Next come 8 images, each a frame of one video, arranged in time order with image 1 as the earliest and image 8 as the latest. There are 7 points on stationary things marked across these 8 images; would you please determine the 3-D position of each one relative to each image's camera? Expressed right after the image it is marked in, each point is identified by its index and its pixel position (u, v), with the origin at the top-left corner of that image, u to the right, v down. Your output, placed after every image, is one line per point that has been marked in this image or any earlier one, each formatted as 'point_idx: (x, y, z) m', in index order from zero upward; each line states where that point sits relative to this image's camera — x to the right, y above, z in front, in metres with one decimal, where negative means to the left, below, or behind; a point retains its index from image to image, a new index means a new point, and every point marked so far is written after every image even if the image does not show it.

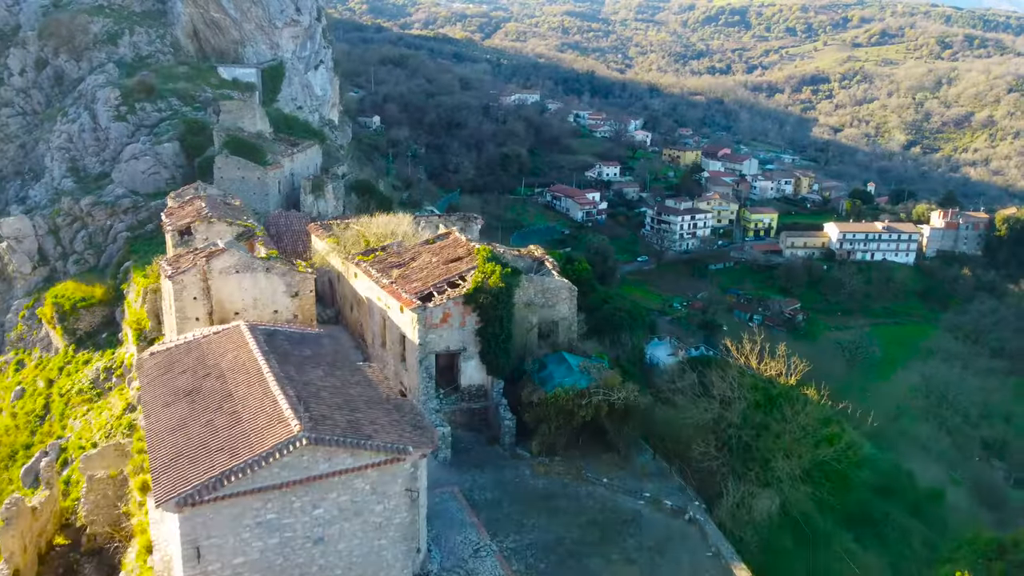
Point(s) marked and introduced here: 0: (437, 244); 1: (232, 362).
0: (-1.3, +0.7, +14.2) m
1: (-2.9, -0.8, +8.5) m
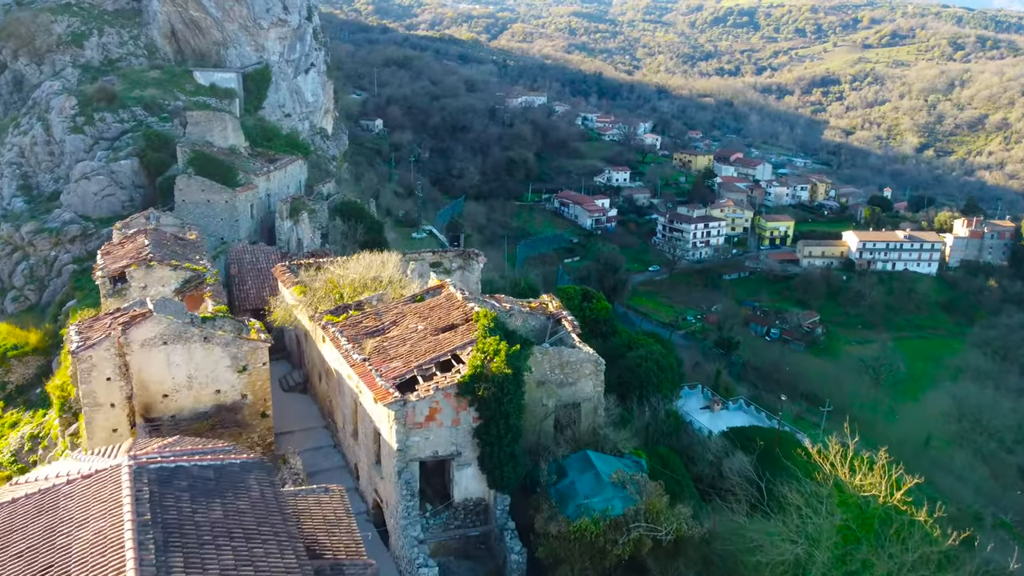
0: (-1.2, -0.2, +11.2) m
1: (-2.8, -1.7, +5.5) m
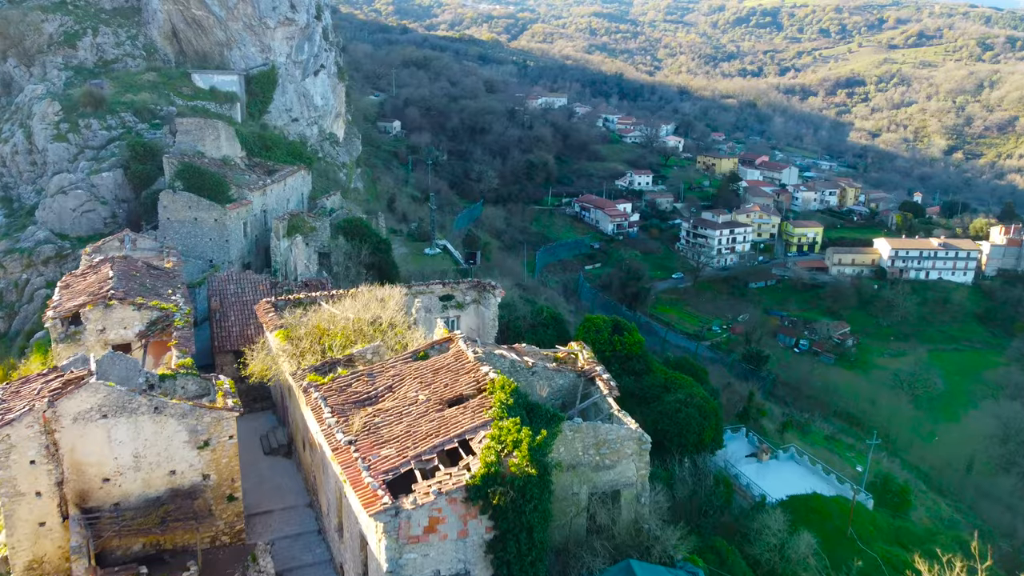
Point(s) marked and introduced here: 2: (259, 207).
0: (-0.9, -0.8, +9.1) m
1: (-2.7, -2.3, +3.5) m
2: (-5.7, +1.8, +18.5) m
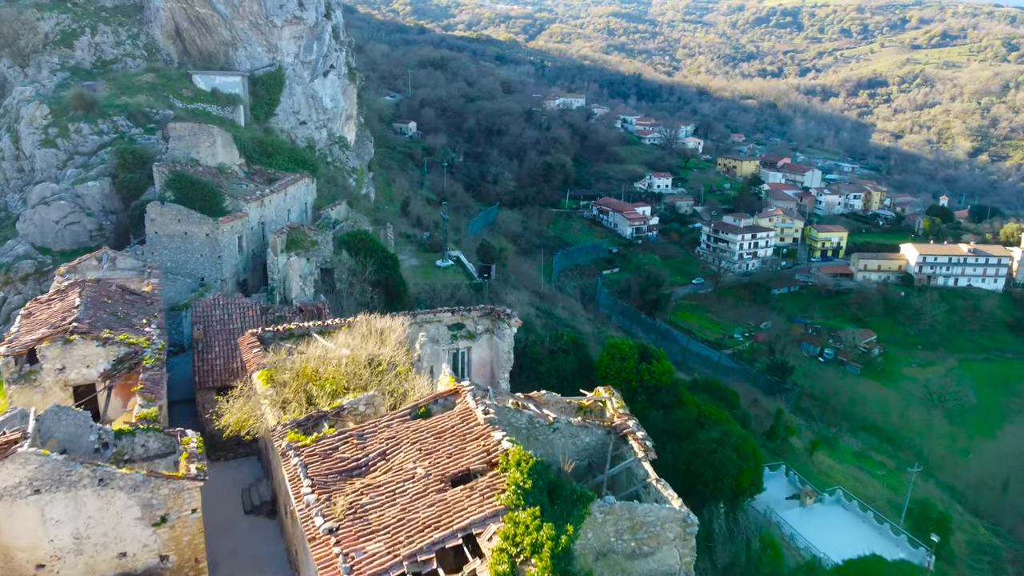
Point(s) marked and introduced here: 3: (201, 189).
0: (-0.8, -1.2, +7.6) m
1: (-2.7, -2.7, +2.0) m
2: (-5.4, +1.4, +17.1) m
3: (-6.3, +2.0, +16.4) m
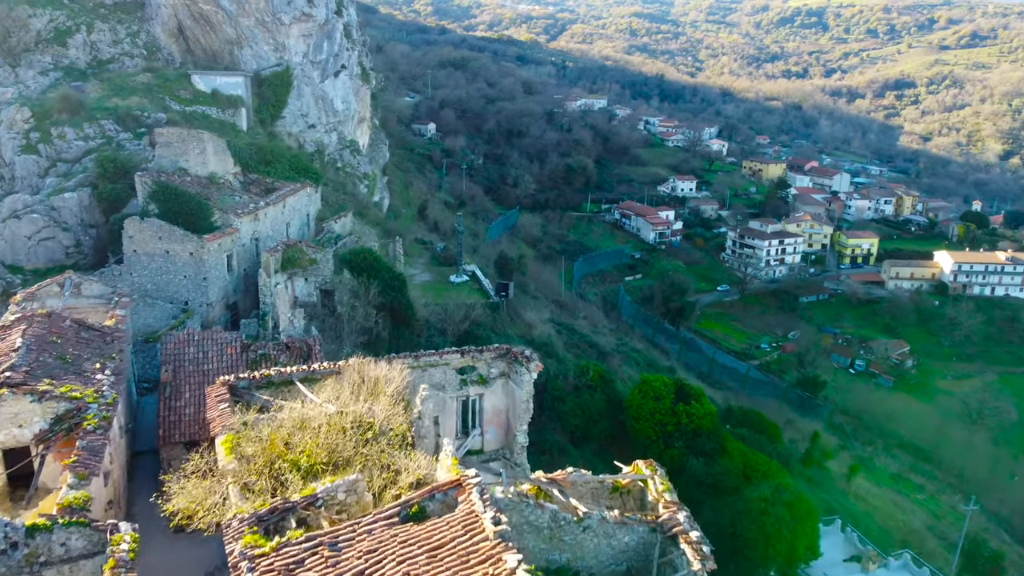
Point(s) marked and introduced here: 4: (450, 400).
0: (-0.6, -1.7, +5.9) m
1: (-2.7, -3.2, +0.3) m
2: (-5.0, +1.0, +15.4) m
3: (-5.9, +1.6, +14.8) m
4: (-0.8, -1.4, +10.2) m
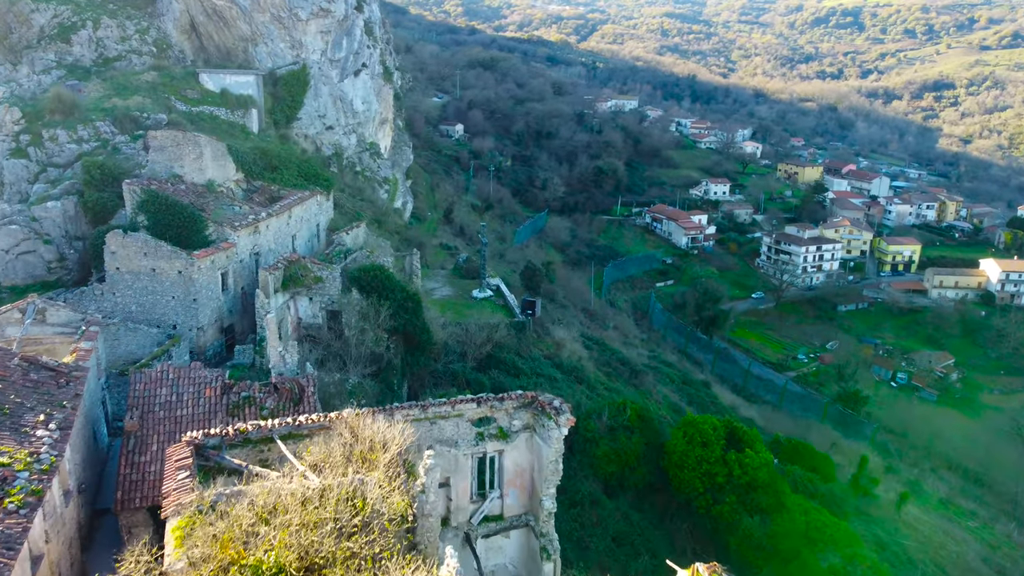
0: (-0.5, -2.1, +4.2) m
1: (-2.8, -3.5, -1.3) m
2: (-4.5, +0.6, +13.9) m
3: (-5.5, +1.2, +13.3) m
4: (-0.5, -1.8, +8.6) m
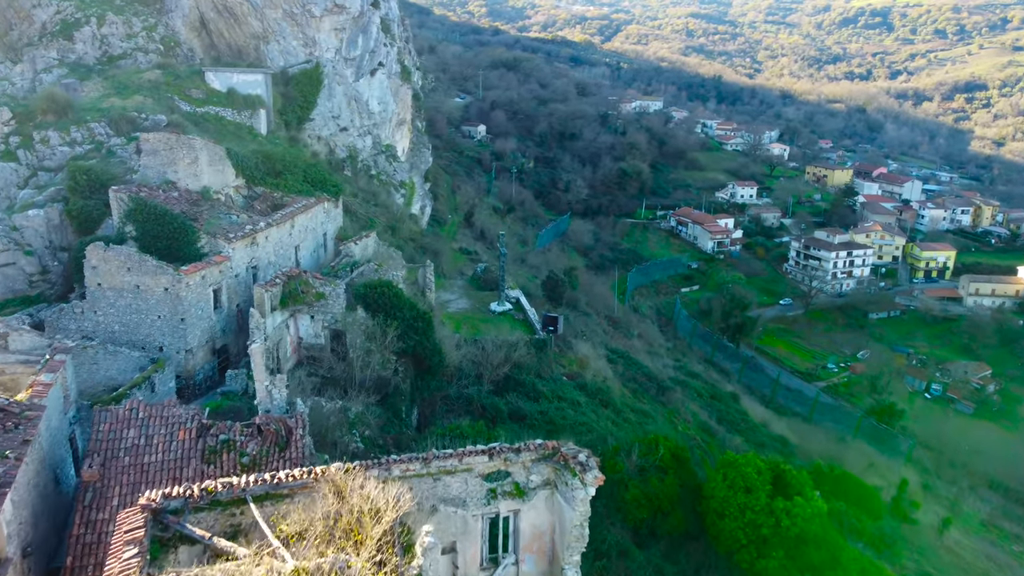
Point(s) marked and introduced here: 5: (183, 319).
0: (-0.5, -2.4, +2.9) m
1: (-2.9, -3.8, -2.5) m
2: (-4.2, +0.4, +12.8) m
3: (-5.1, +1.0, +12.2) m
4: (-0.4, -2.1, +7.3) m
5: (-4.5, -0.4, +11.3) m
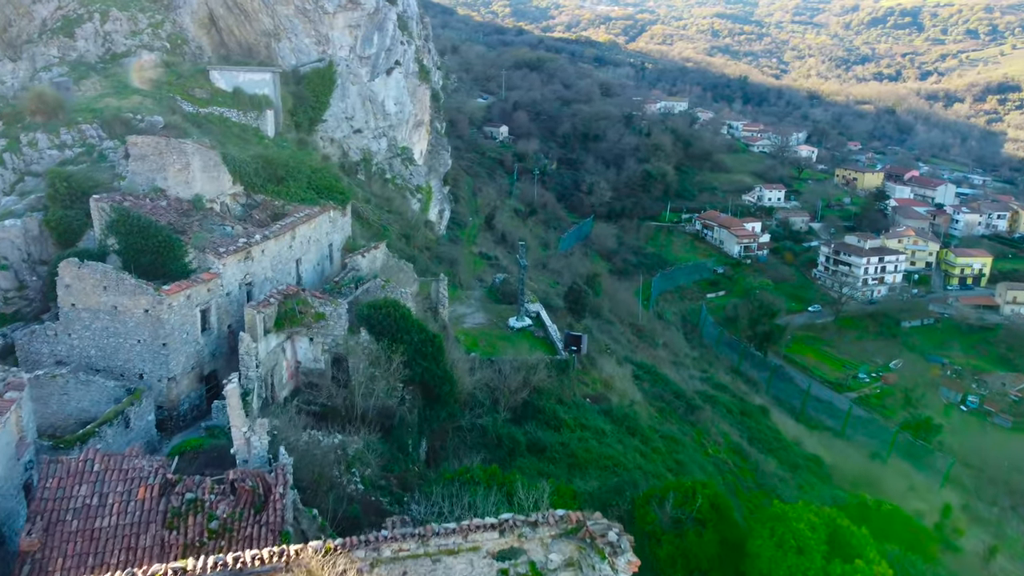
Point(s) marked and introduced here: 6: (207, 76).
0: (-0.5, -2.7, +1.7) m
1: (-3.0, -4.1, -3.7) m
2: (-3.9, +0.1, +11.6) m
3: (-4.9, +0.7, +11.0) m
4: (-0.2, -2.4, +6.0) m
5: (-4.3, -0.7, +10.1) m
6: (-7.2, +5.0, +19.5) m
